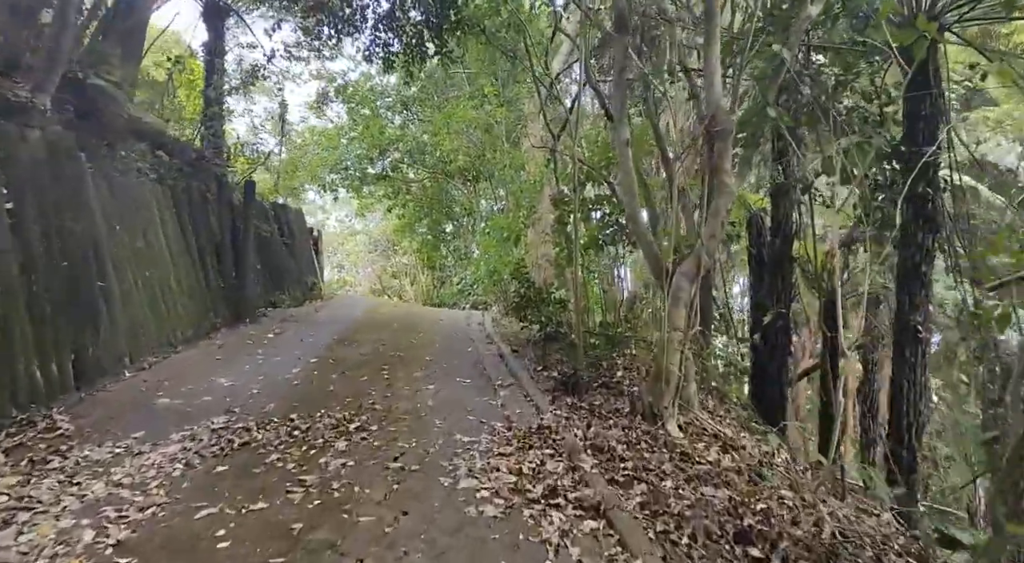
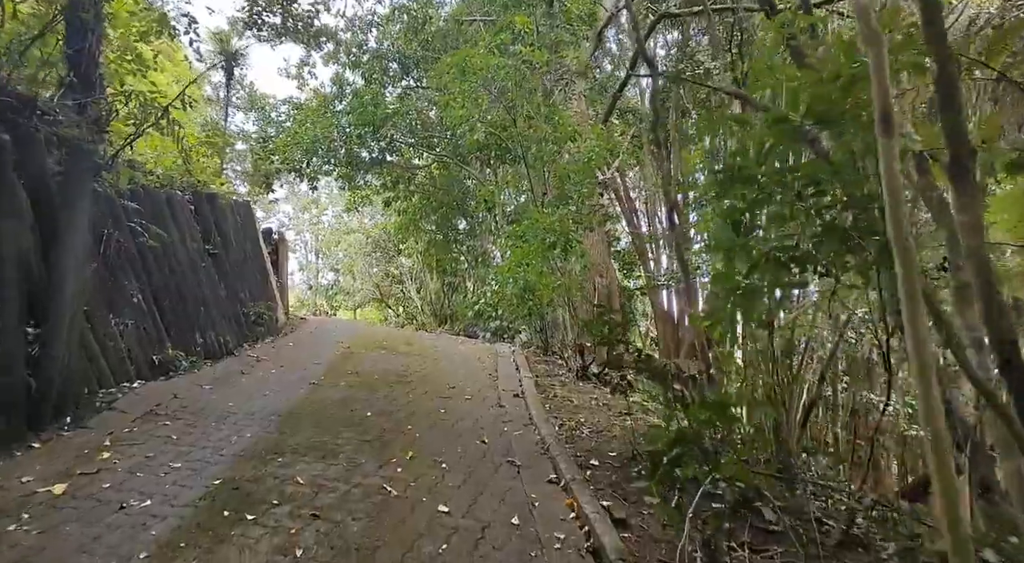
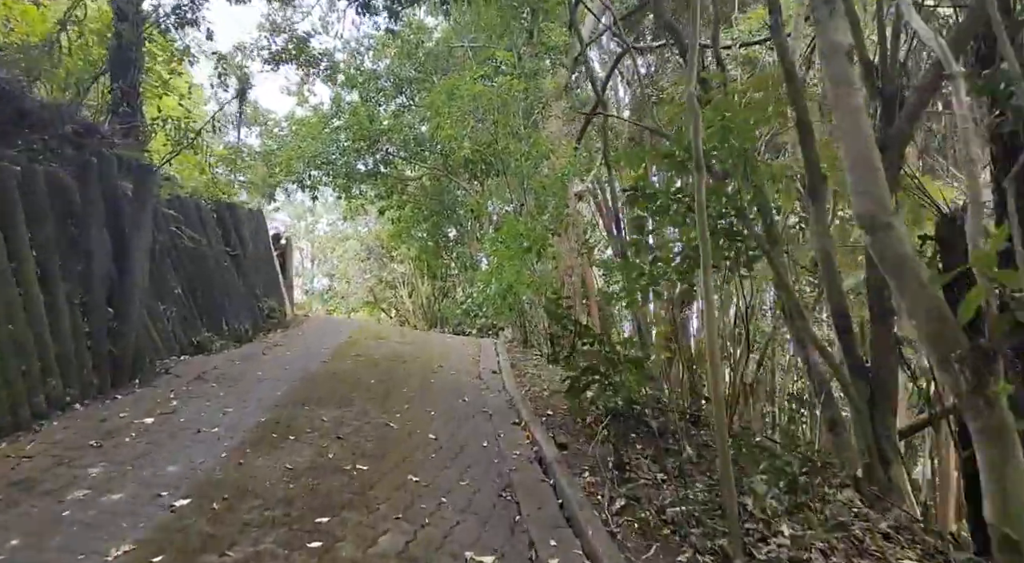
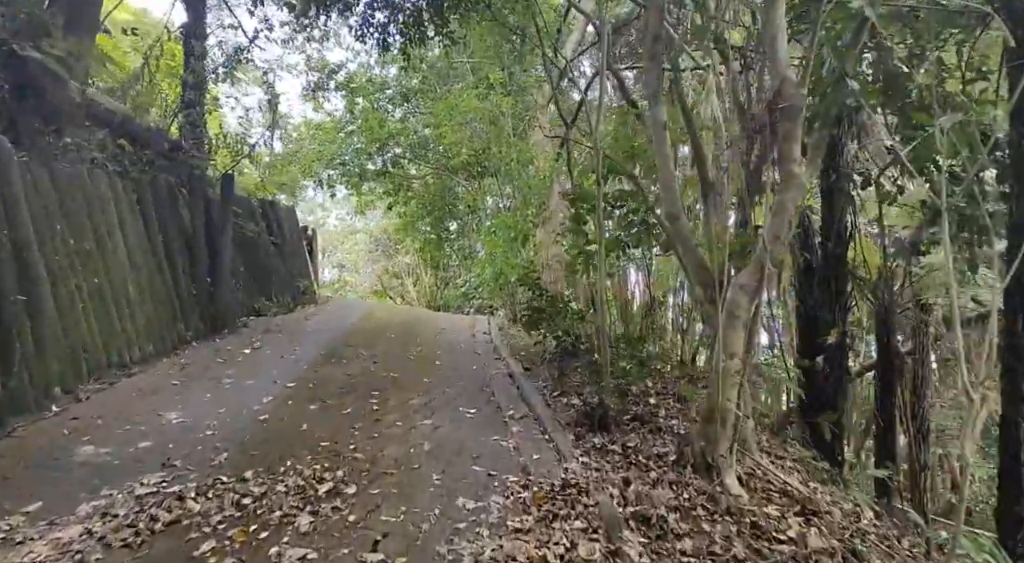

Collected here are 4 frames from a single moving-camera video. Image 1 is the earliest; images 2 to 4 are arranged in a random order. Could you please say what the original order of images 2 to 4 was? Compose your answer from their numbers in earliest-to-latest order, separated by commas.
4, 3, 2
